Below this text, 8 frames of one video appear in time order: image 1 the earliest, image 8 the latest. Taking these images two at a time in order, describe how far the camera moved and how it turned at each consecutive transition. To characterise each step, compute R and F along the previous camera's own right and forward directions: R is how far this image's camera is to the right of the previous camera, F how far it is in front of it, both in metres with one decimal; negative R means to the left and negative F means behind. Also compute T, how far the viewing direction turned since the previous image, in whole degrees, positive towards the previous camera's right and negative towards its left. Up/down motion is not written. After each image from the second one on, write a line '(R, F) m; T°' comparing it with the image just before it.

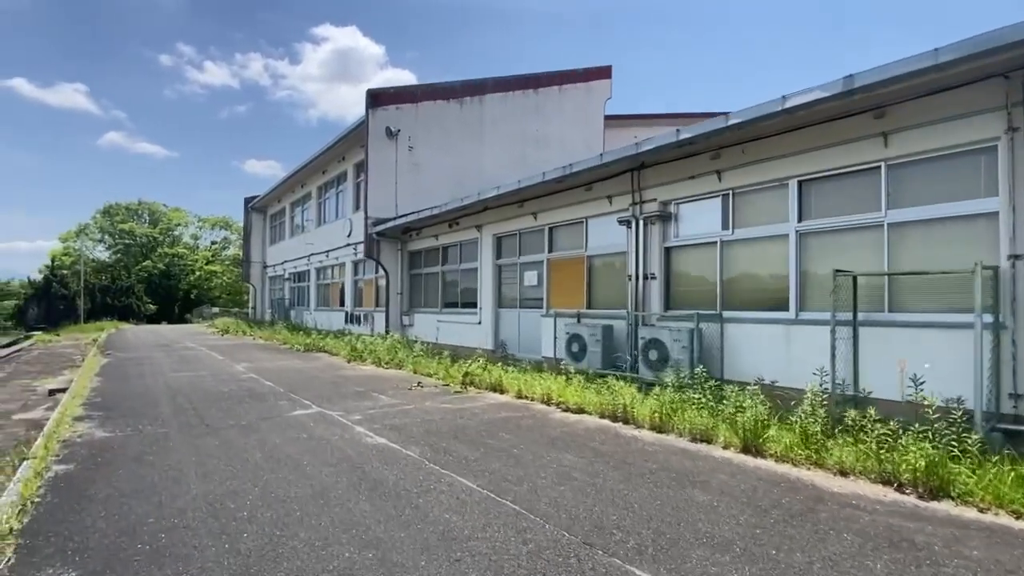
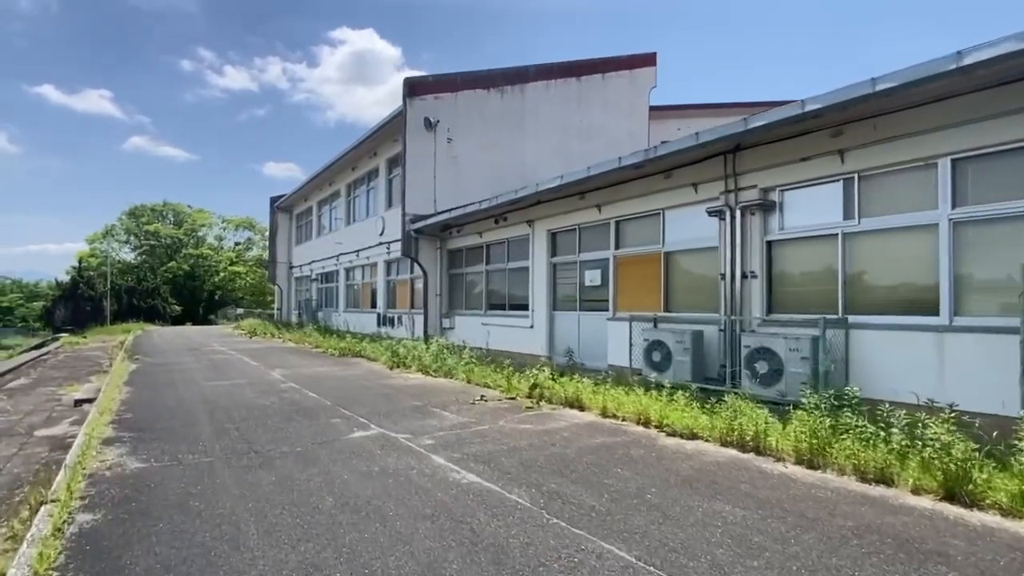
(-1.0, +1.2) m; -2°
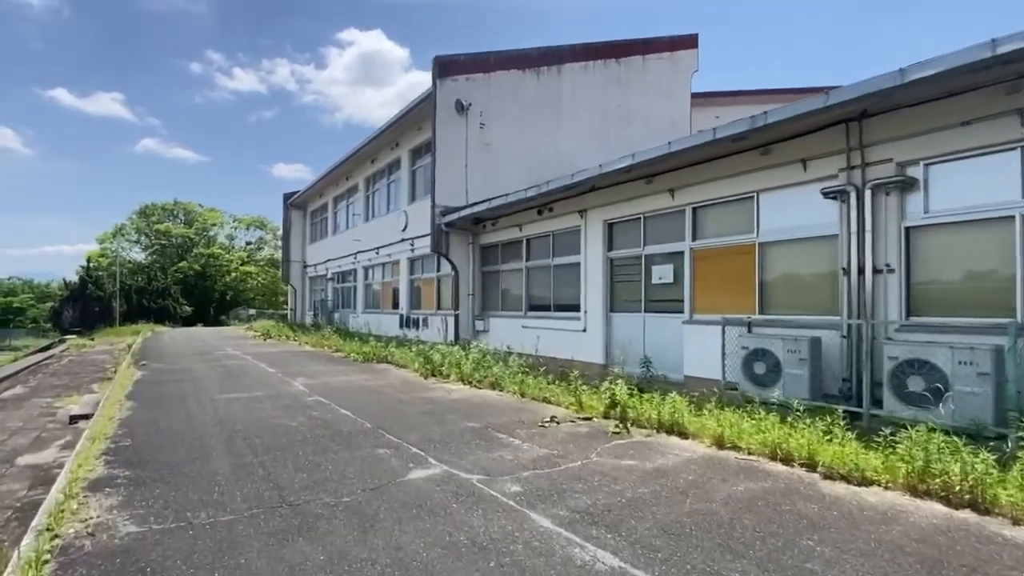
(-0.9, +1.5) m; -1°
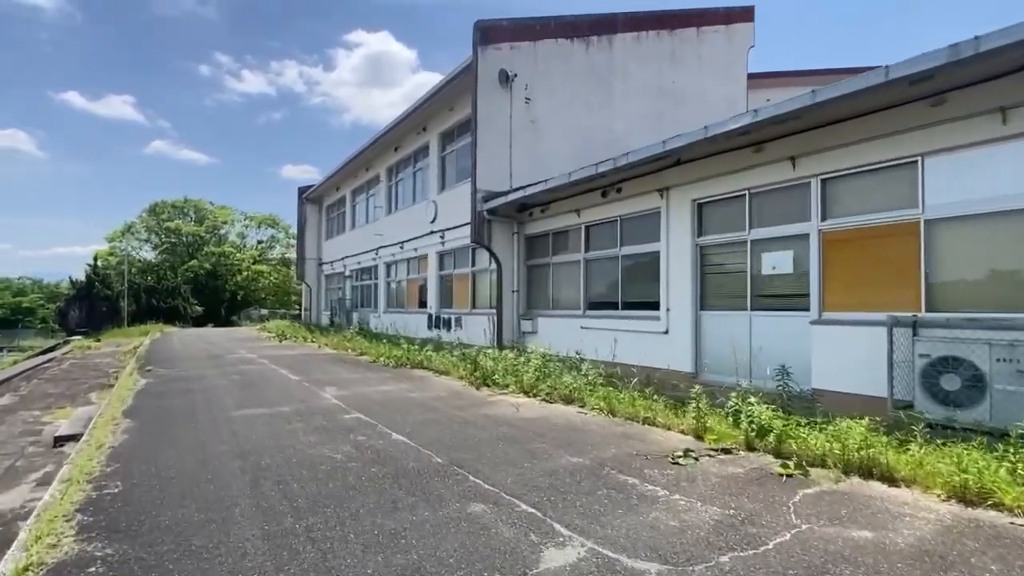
(-1.1, +1.8) m; -1°
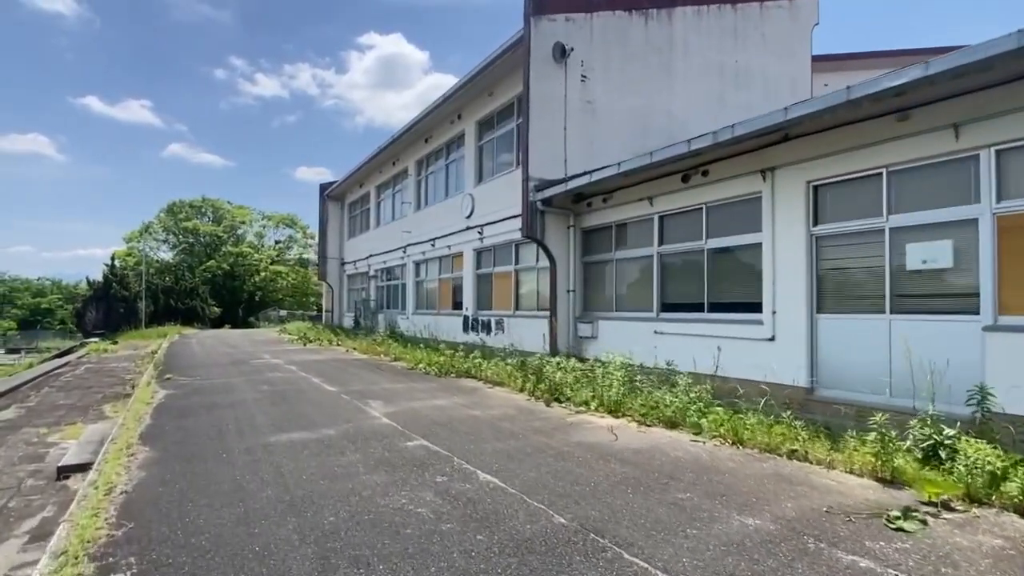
(-1.0, +1.4) m; -1°
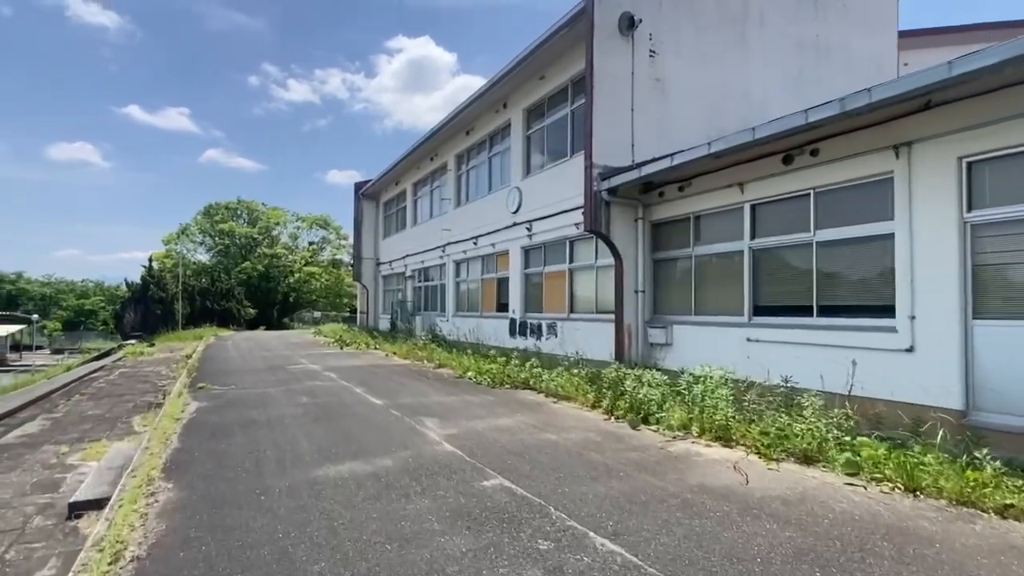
(-0.7, +1.2) m; -3°
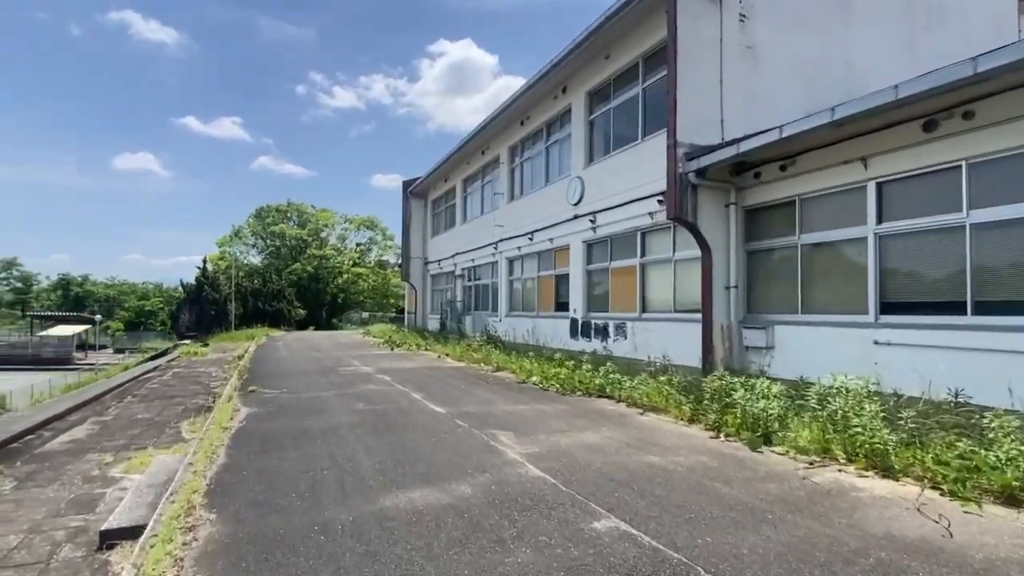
(-0.6, +1.0) m; -4°
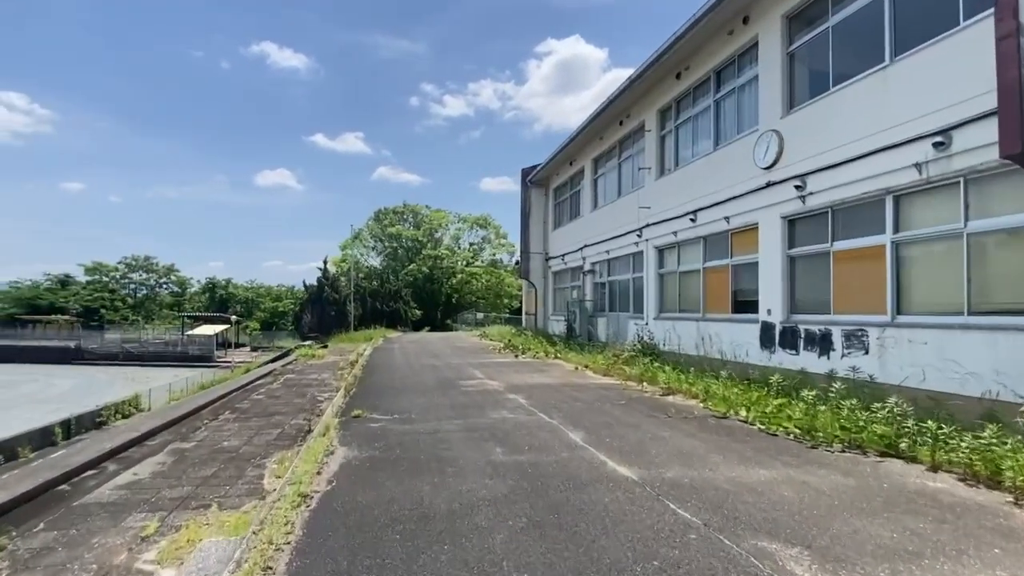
(-1.1, +3.0) m; -11°
